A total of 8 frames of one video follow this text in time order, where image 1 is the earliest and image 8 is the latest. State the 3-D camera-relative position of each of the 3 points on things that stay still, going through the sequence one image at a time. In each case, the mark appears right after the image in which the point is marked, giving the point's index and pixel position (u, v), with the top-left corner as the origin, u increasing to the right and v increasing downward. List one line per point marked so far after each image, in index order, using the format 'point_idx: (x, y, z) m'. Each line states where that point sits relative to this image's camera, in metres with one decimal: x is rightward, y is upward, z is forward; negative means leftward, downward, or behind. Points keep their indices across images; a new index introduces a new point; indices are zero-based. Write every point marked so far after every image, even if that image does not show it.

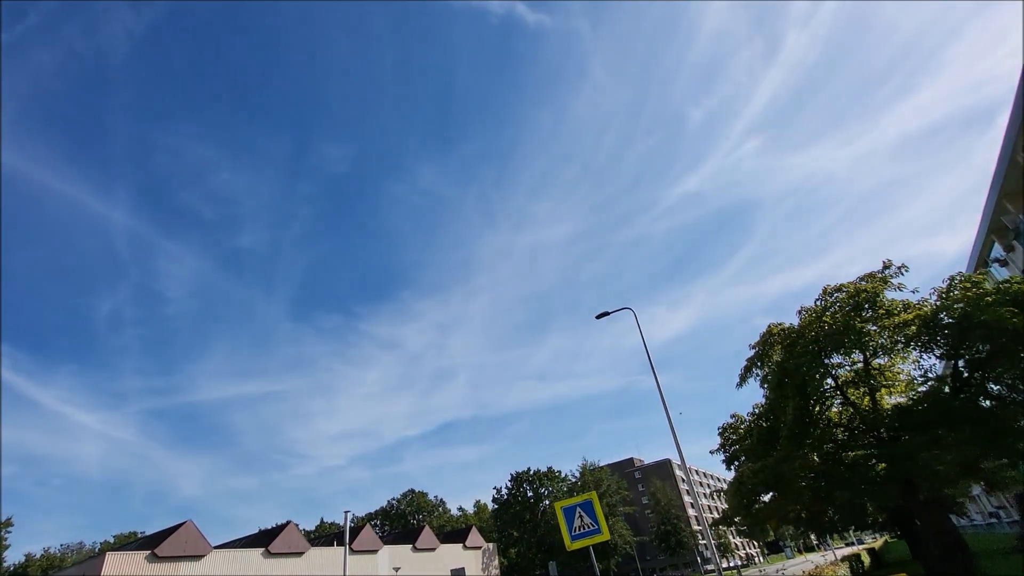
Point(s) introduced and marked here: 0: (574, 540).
0: (+1.1, -4.5, +8.9) m
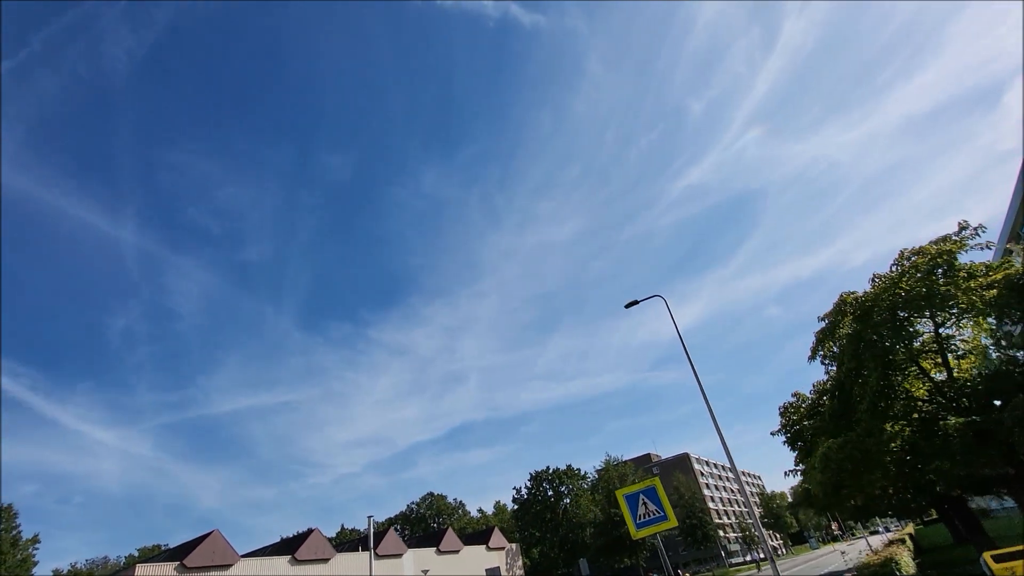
0: (+2.2, -4.2, +8.6) m
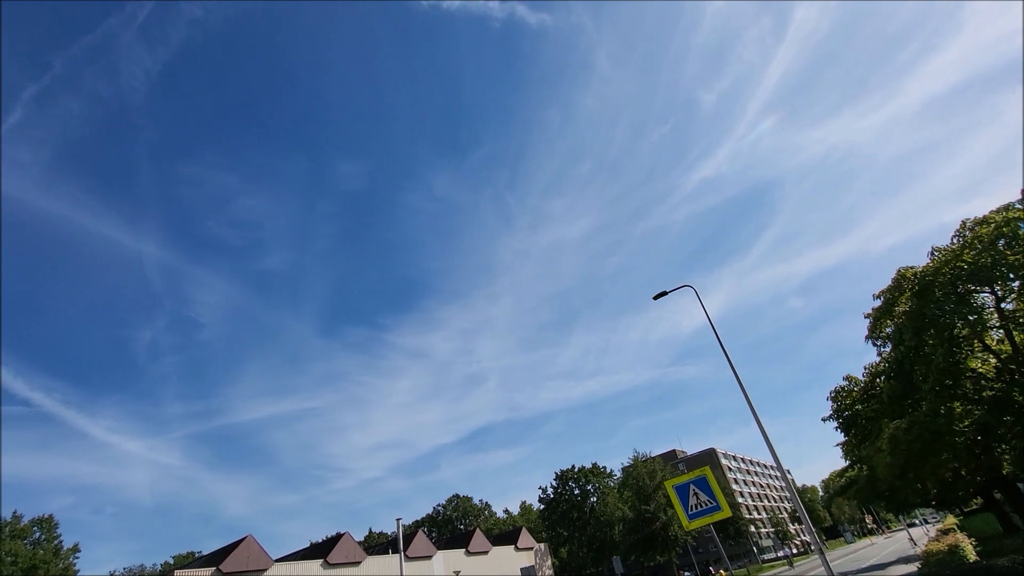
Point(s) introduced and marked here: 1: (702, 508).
0: (+3.0, -3.9, +8.3) m
1: (+3.2, -3.7, +8.3) m
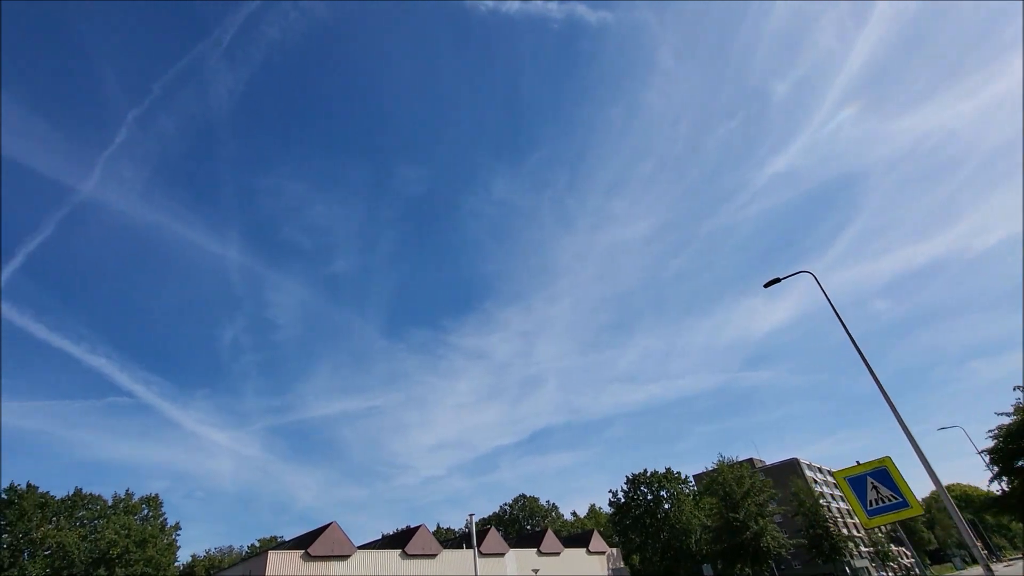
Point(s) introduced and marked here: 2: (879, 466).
0: (+5.3, -3.4, +7.3) m
1: (+5.5, -3.2, +7.2) m
2: (+5.5, -2.7, +7.4) m
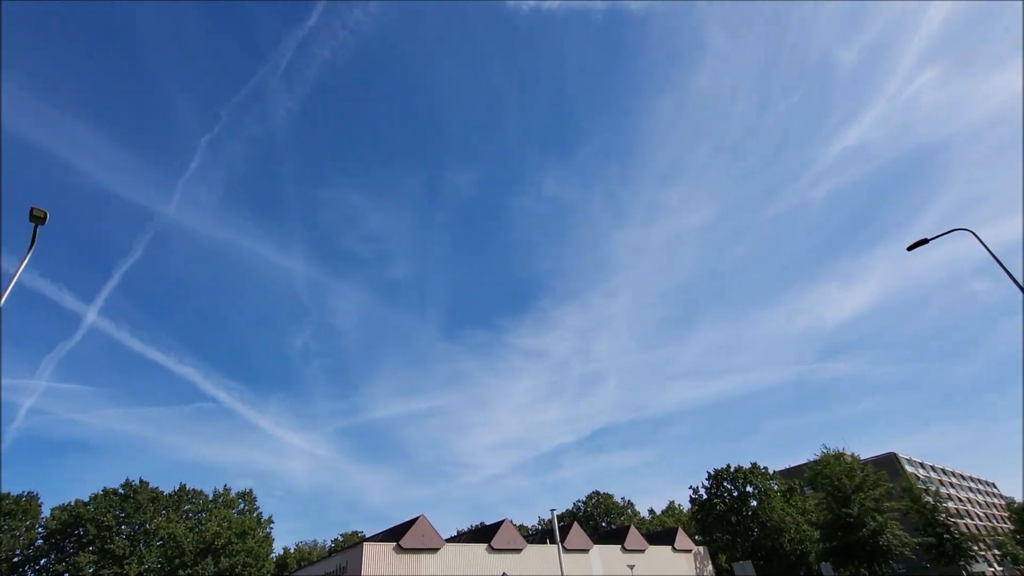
0: (+8.0, -2.4, +5.9) m
1: (+8.1, -2.2, +5.8) m
2: (+8.2, -1.7, +6.0) m
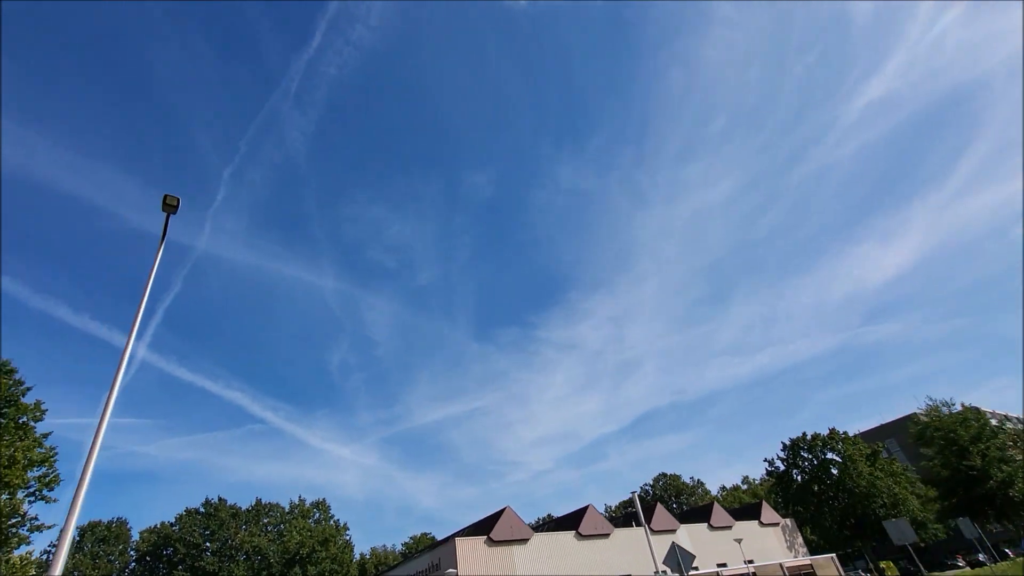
0: (+11.2, -0.3, +4.5) m
1: (+11.3, -0.1, +4.4) m
2: (+11.4, +0.4, +4.6) m
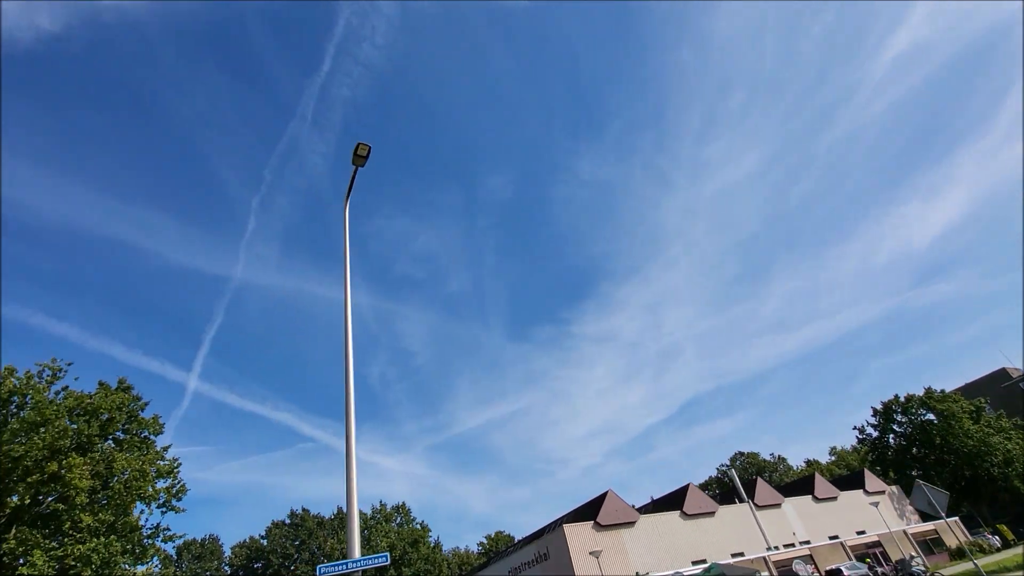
0: (+15.2, +2.4, +2.7) m
1: (+15.3, +2.6, +2.7) m
2: (+15.3, +3.1, +2.9) m
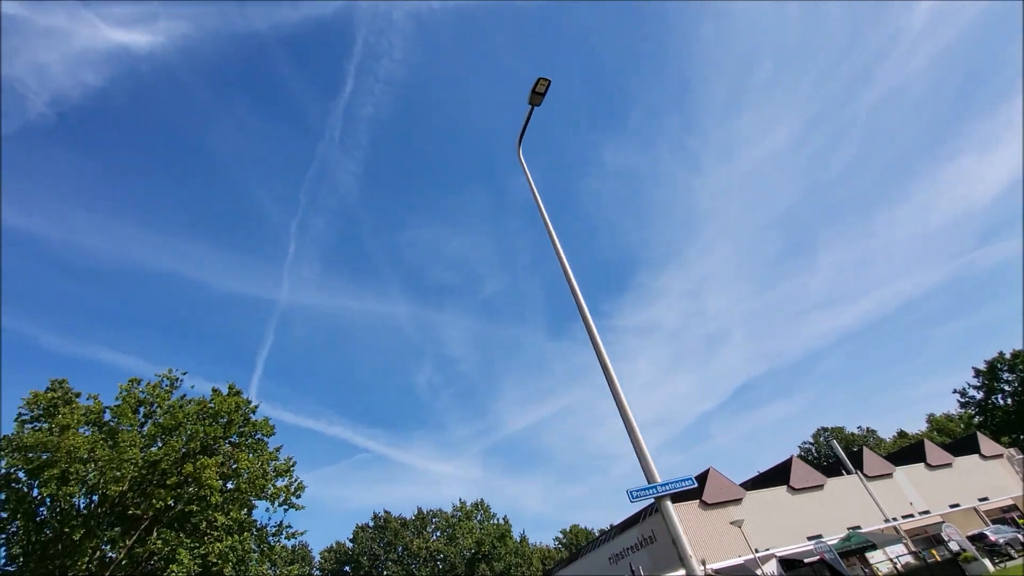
0: (+18.1, +5.1, +0.9) m
1: (+18.2, +5.4, +0.8) m
2: (+18.2, +5.8, +1.0) m
